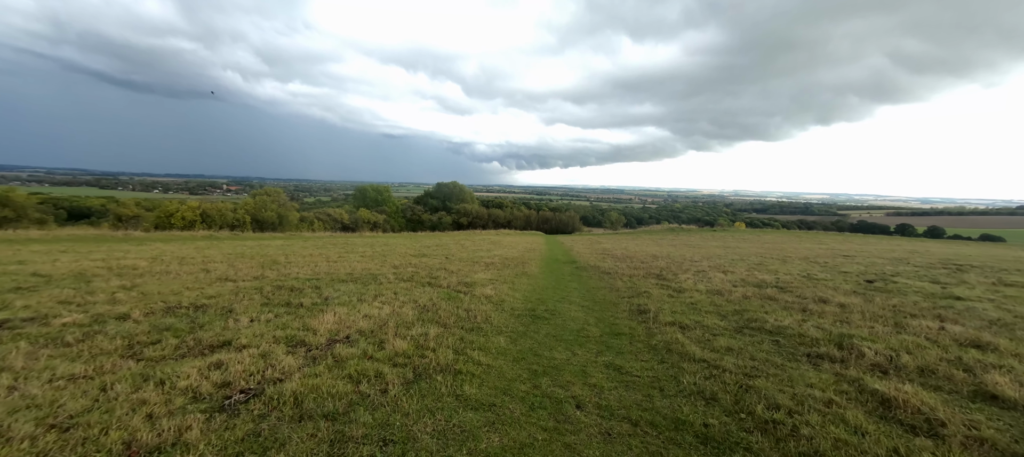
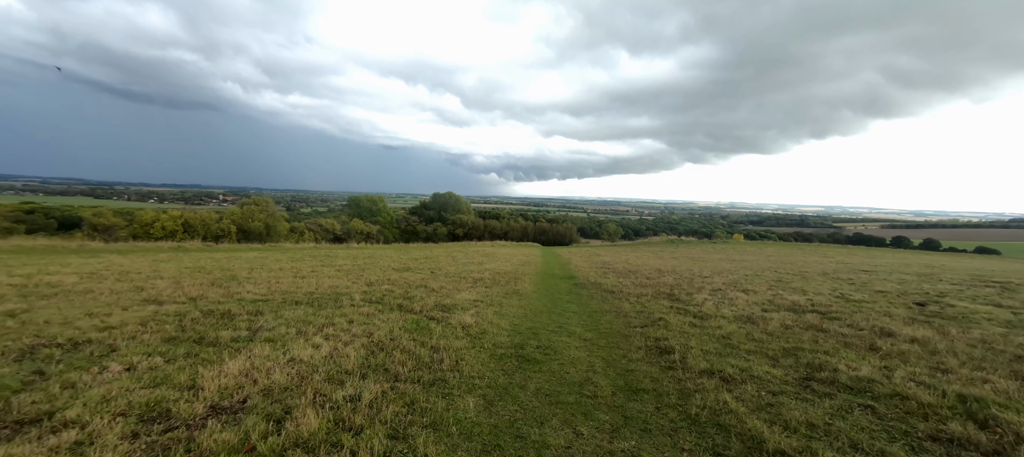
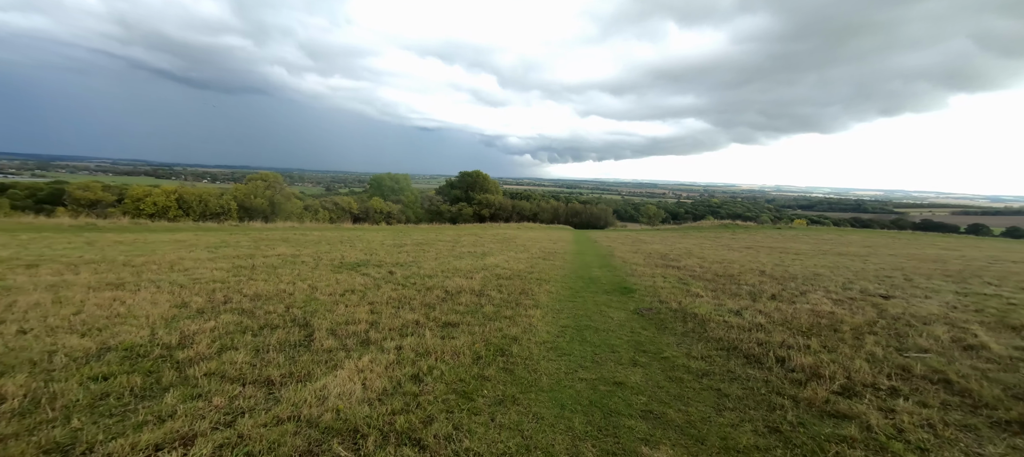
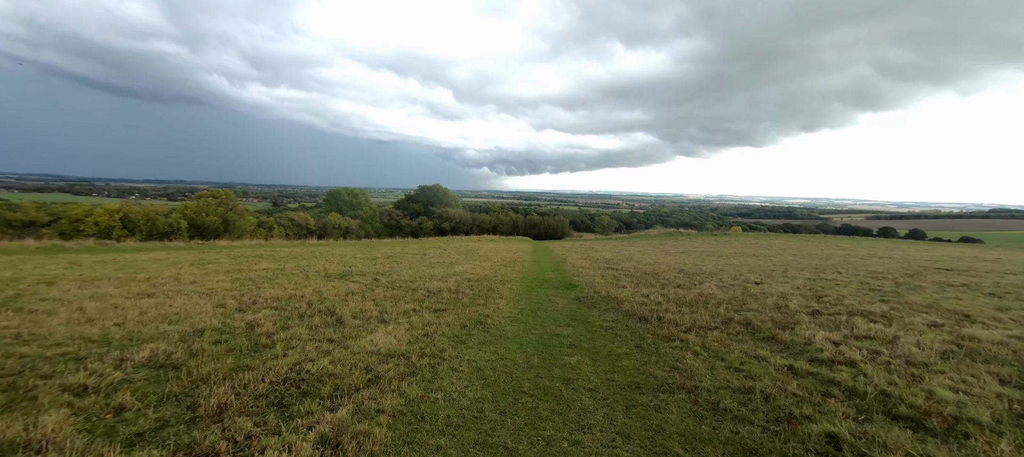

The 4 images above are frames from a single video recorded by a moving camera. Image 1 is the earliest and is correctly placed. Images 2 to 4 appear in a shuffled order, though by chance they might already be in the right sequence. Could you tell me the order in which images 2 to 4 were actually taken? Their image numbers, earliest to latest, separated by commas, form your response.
2, 4, 3
